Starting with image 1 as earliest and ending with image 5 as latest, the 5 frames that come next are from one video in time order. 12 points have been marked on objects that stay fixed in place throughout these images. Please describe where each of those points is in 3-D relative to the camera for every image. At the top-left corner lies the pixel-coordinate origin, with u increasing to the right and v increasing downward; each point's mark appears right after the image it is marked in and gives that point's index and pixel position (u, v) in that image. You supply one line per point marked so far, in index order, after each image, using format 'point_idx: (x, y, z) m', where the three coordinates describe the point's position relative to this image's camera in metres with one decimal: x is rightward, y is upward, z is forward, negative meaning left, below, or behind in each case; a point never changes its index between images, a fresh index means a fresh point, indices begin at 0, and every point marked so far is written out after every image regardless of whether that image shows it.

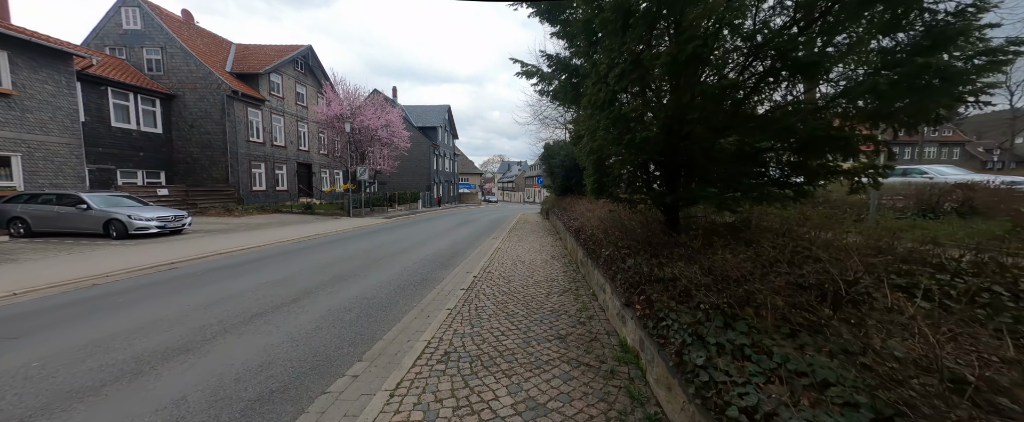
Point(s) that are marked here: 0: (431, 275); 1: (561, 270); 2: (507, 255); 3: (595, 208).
0: (-1.6, -1.3, +6.3) m
1: (+1.0, -1.2, +6.3) m
2: (-0.1, -1.1, +8.1) m
3: (+2.3, 0.0, +8.7) m
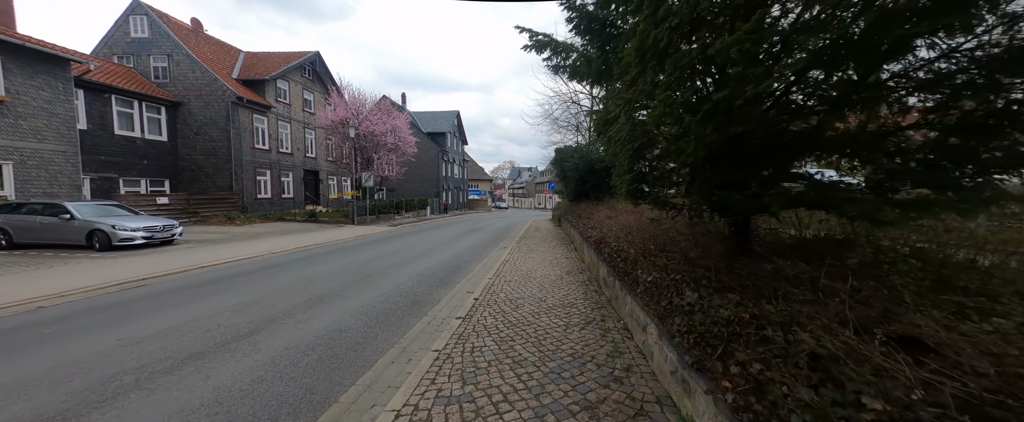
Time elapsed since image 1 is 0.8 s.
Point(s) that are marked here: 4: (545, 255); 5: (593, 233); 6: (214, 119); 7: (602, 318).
0: (-1.4, -1.4, +5.3) m
1: (+1.1, -1.3, +5.3) m
2: (+0.1, -1.3, +7.1) m
3: (+2.5, -0.2, +7.6) m
4: (+0.9, -1.2, +9.1) m
5: (+1.8, -0.5, +7.4) m
6: (-17.6, +5.4, +19.2) m
7: (+1.1, -1.3, +4.0) m
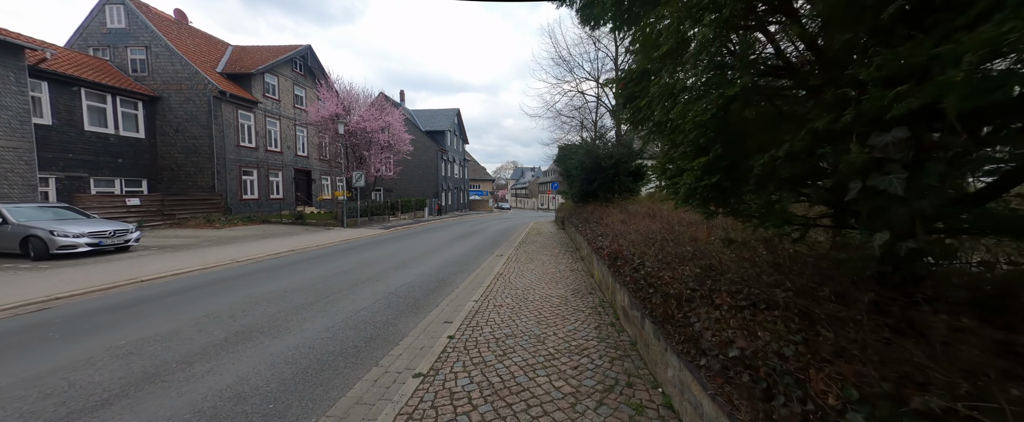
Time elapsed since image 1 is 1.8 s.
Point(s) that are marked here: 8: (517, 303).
0: (-1.5, -1.5, +4.0) m
1: (+1.0, -1.4, +4.0) m
2: (0.0, -1.4, +5.8) m
3: (+2.4, -0.3, +6.3) m
4: (+0.8, -1.3, +7.8) m
5: (+1.7, -0.6, +6.1) m
6: (-17.6, +5.3, +18.1) m
7: (+1.0, -1.4, +2.7) m
8: (+0.1, -1.4, +4.9) m
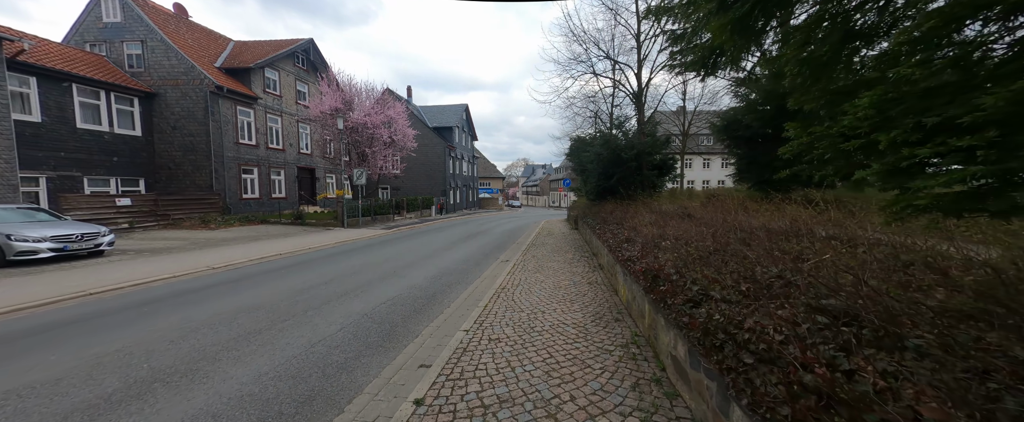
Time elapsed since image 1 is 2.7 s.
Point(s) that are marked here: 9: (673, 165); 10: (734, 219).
0: (-1.6, -1.5, +2.9) m
1: (+0.9, -1.4, +2.8) m
2: (0.0, -1.4, +4.6) m
3: (+2.4, -0.3, +5.0) m
4: (+0.9, -1.3, +6.6) m
5: (+1.8, -0.6, +4.9) m
6: (-17.1, +5.3, +17.5) m
7: (+0.9, -1.4, +1.5) m
8: (+0.1, -1.4, +3.7) m
9: (+4.8, +1.4, +9.8) m
10: (+3.0, -0.1, +4.3) m
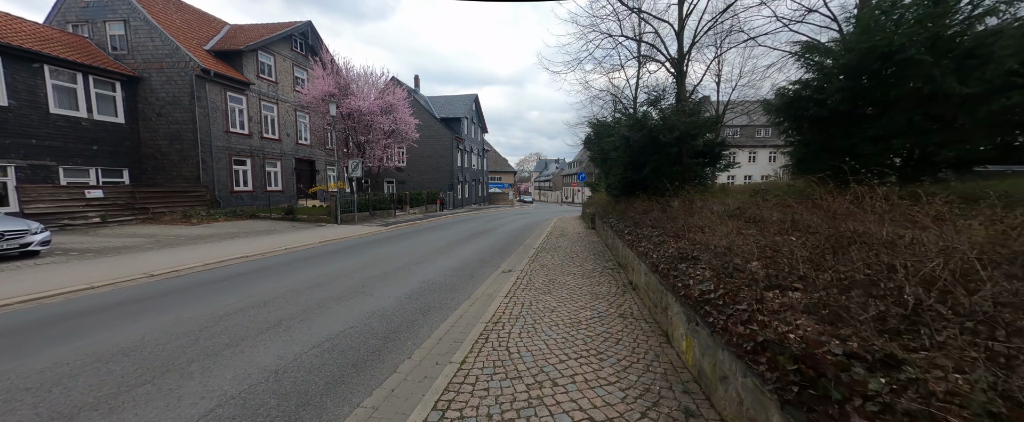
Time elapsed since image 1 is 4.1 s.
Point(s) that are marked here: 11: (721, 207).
0: (-1.7, -1.6, +1.2) m
1: (+0.8, -1.4, +1.0) m
2: (-0.1, -1.4, +2.8) m
3: (+2.4, -0.3, +3.2) m
4: (+0.9, -1.3, +4.8) m
5: (+1.7, -0.6, +3.0) m
6: (-16.6, +5.7, +16.2) m
7: (+0.7, -1.5, -0.3) m
8: (0.0, -1.4, +2.0) m
9: (+5.0, +1.4, +7.8) m
10: (+2.9, -0.2, +2.4) m
11: (+3.5, +0.1, +5.5) m
